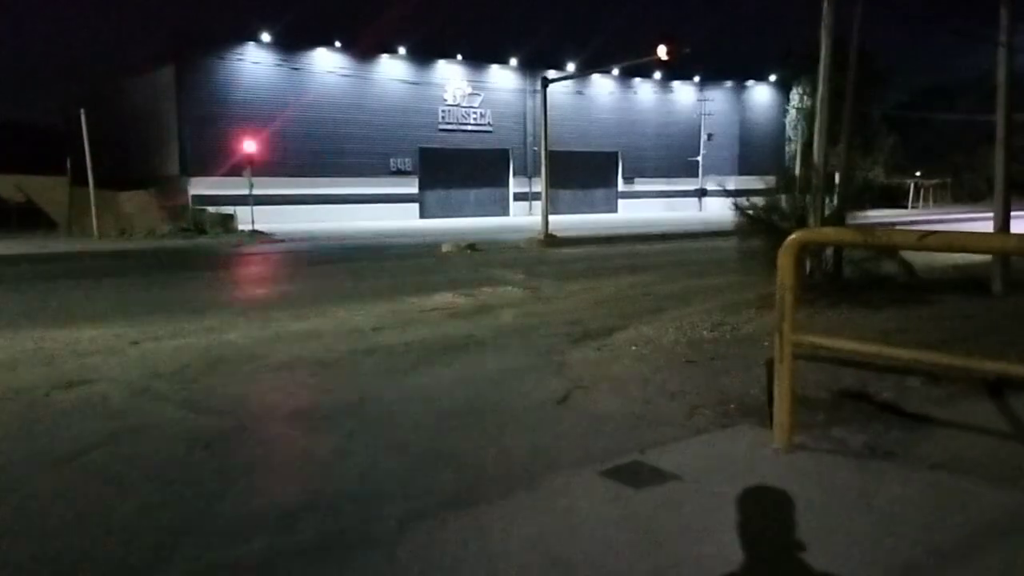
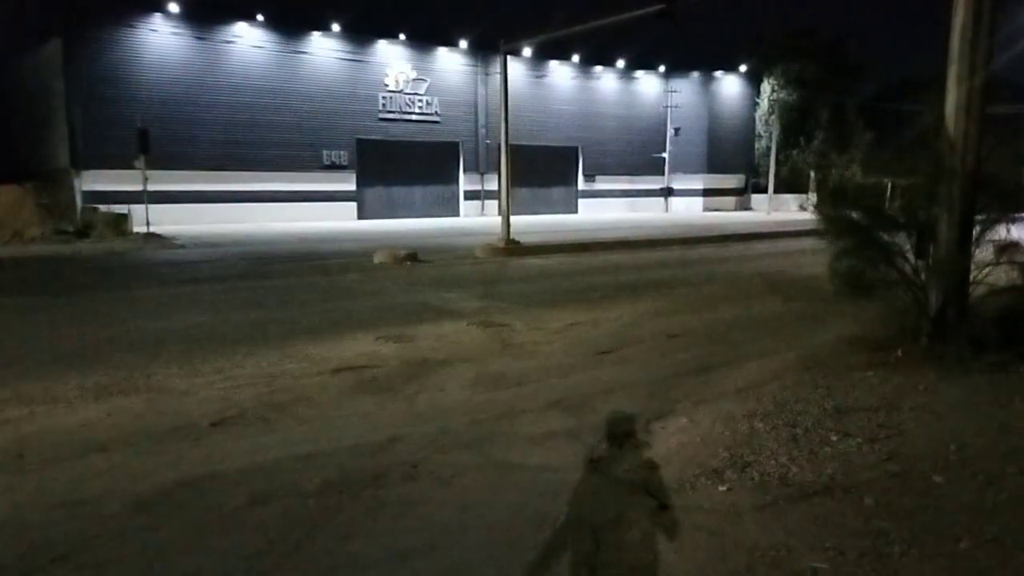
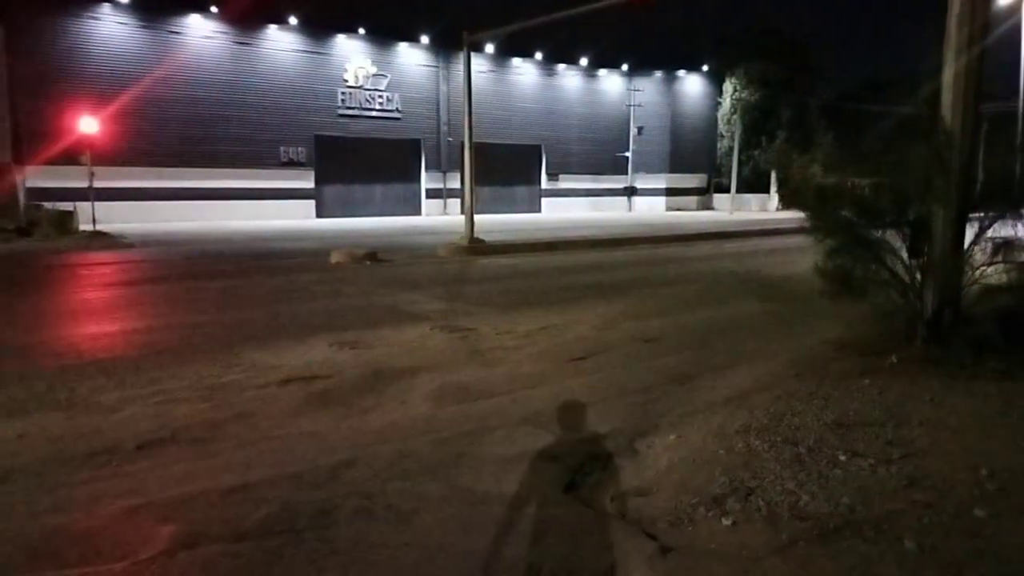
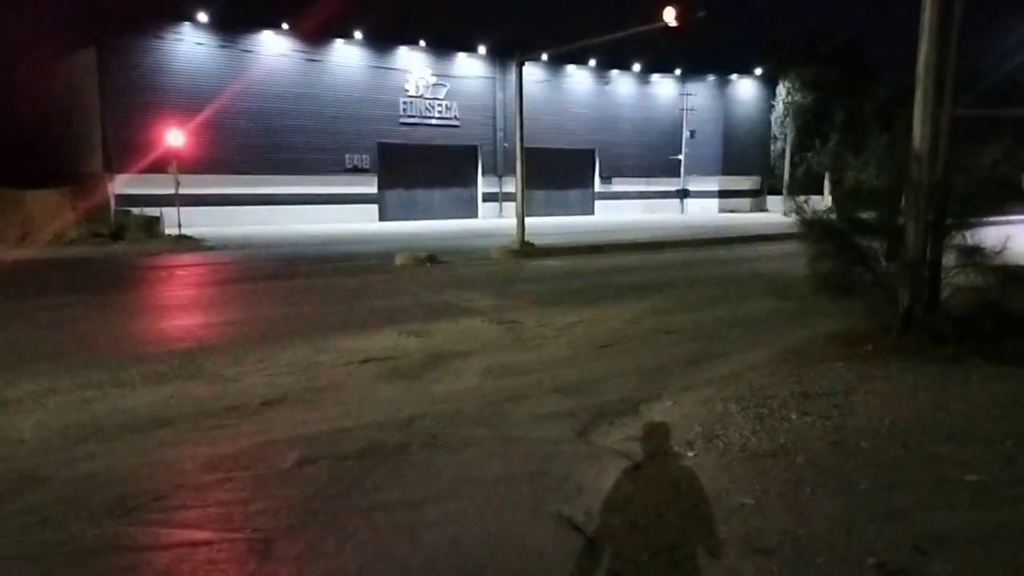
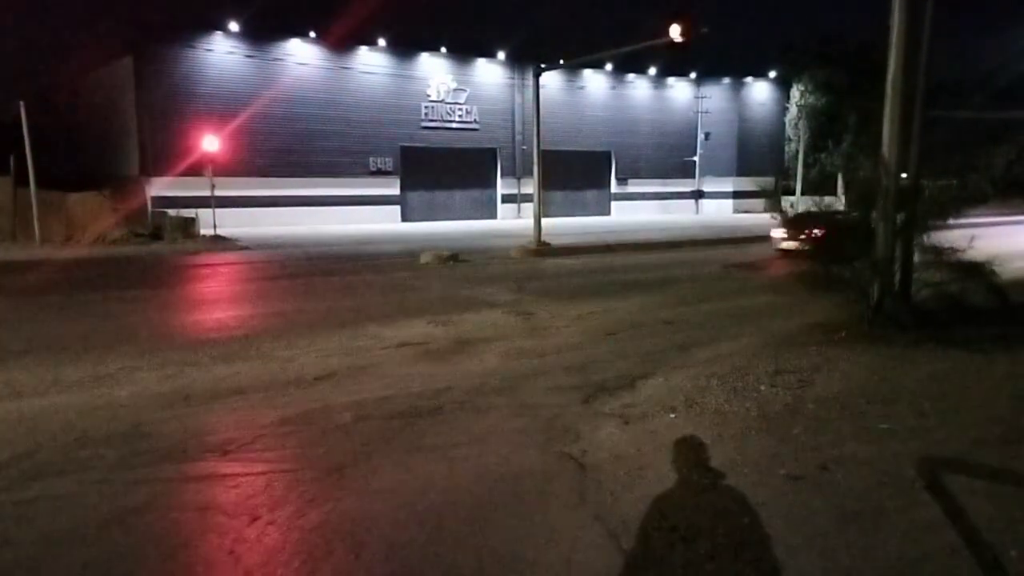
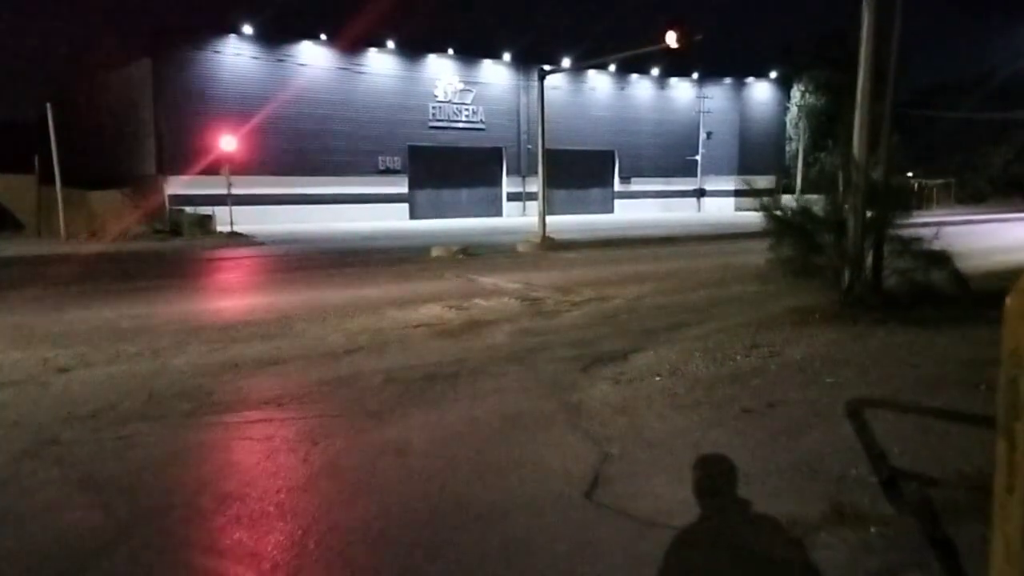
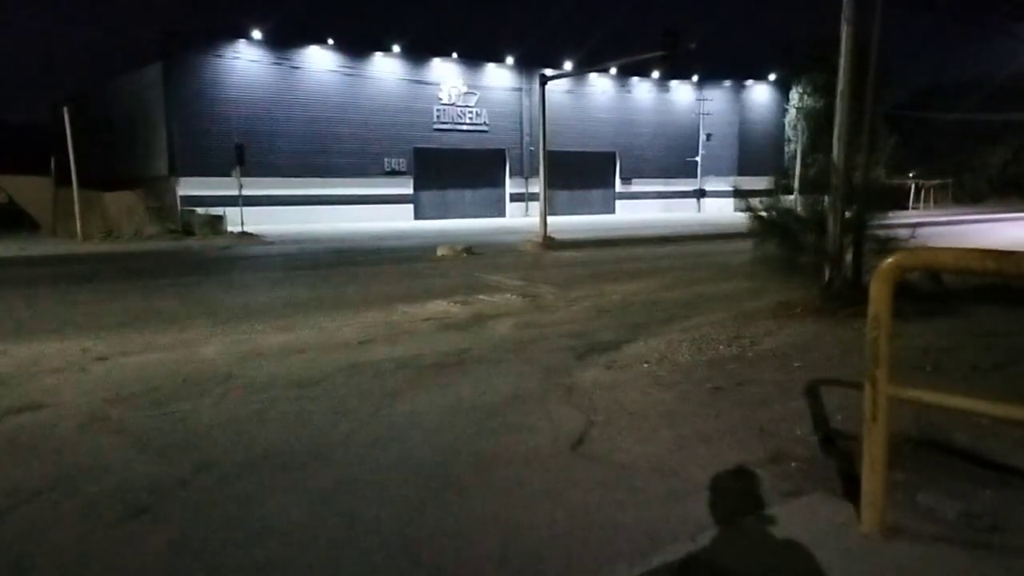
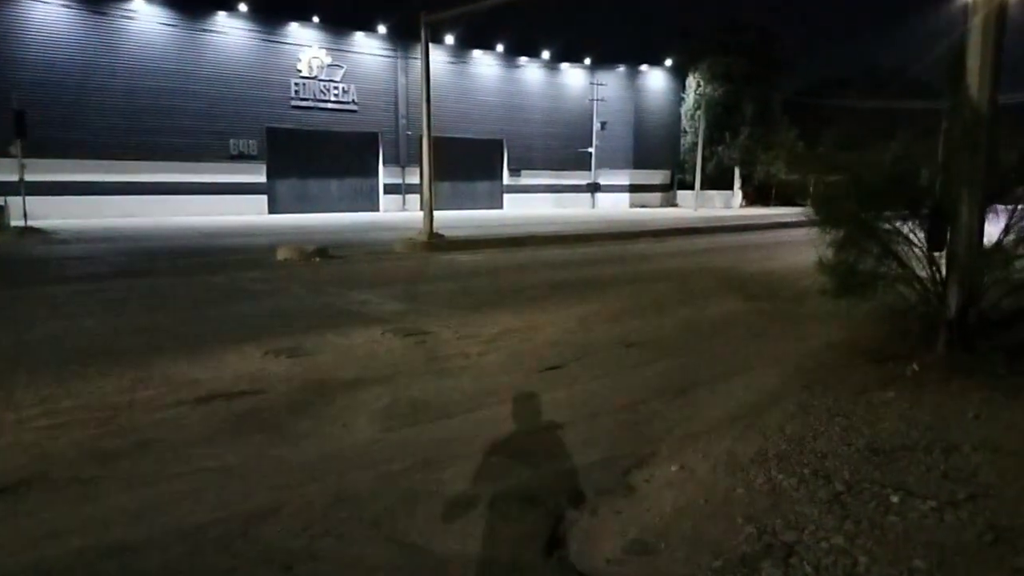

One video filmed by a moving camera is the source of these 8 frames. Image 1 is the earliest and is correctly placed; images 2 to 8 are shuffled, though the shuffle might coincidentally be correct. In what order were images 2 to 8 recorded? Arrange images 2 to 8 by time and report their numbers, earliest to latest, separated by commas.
7, 6, 5, 4, 2, 3, 8
